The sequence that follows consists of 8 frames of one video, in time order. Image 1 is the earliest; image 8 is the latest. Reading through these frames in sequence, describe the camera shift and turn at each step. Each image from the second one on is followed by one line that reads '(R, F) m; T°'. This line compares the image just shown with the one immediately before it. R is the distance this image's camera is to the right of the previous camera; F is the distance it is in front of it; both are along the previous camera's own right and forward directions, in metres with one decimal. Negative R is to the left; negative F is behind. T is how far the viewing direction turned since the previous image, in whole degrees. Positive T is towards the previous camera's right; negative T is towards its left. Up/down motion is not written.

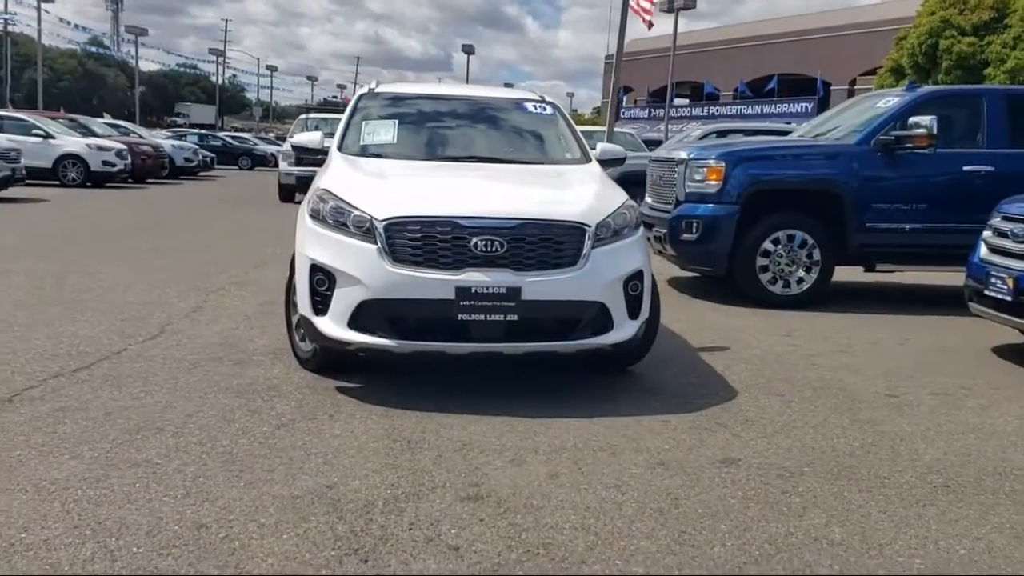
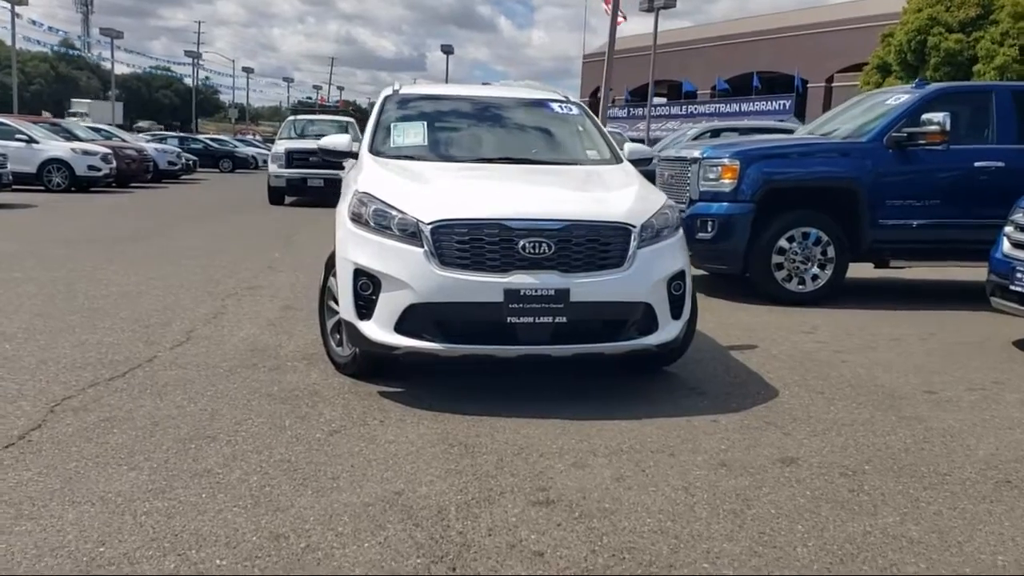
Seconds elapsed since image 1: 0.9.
(-0.4, 0.0) m; +1°
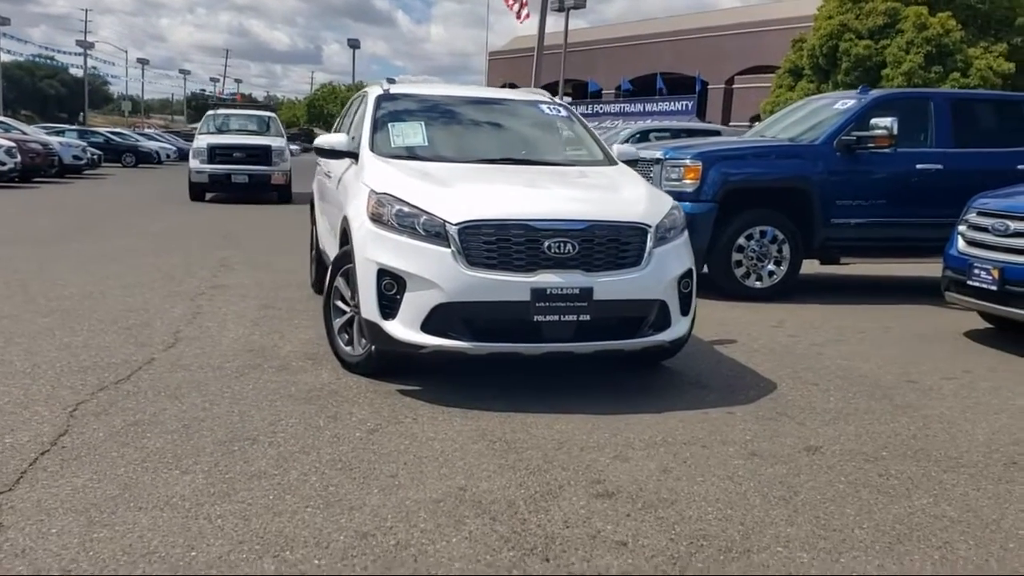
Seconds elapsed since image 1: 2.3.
(-0.7, -0.1) m; +6°
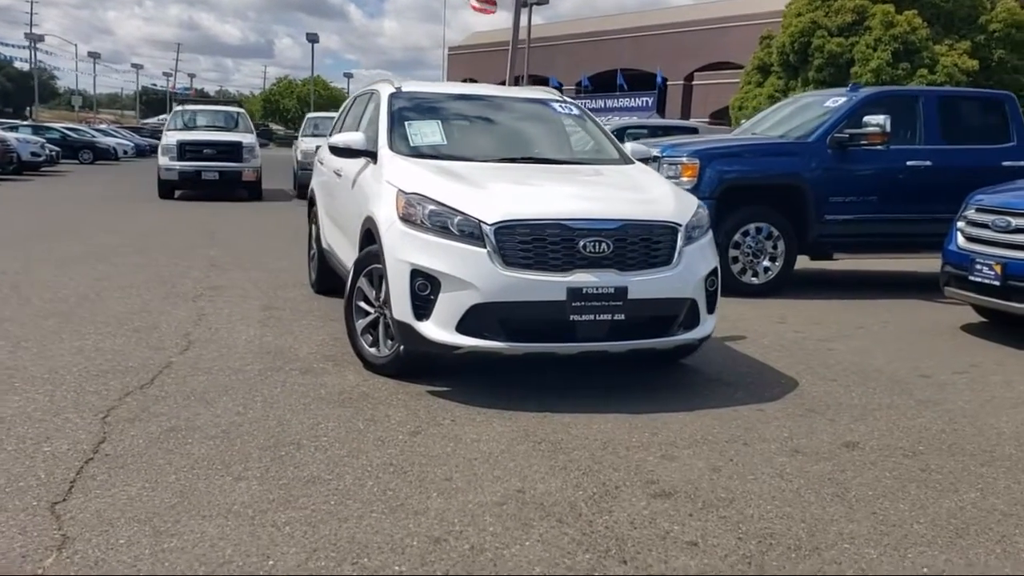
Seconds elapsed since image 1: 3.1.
(-0.5, 0.0) m; +3°
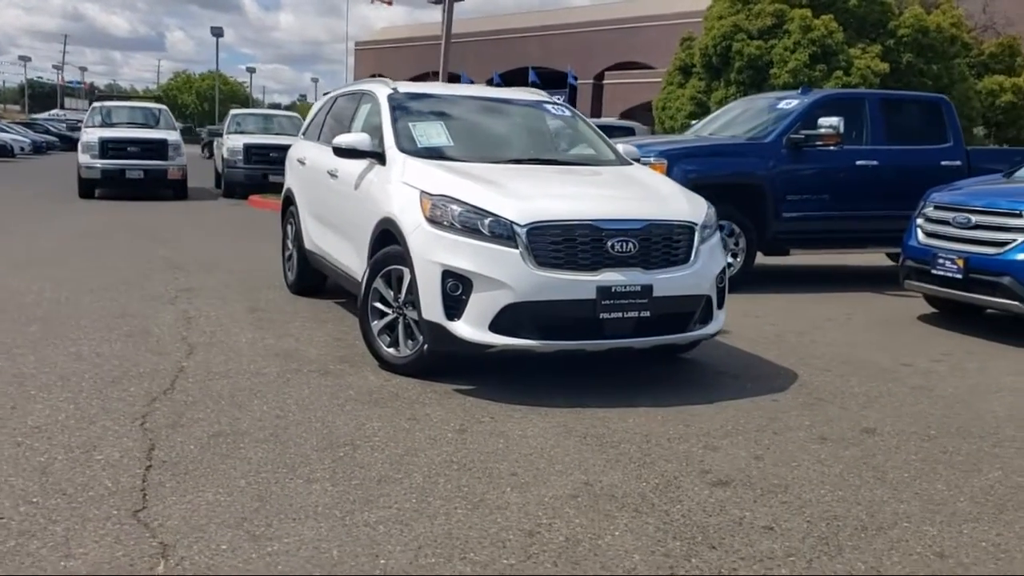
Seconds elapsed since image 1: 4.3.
(-0.8, -0.1) m; +6°
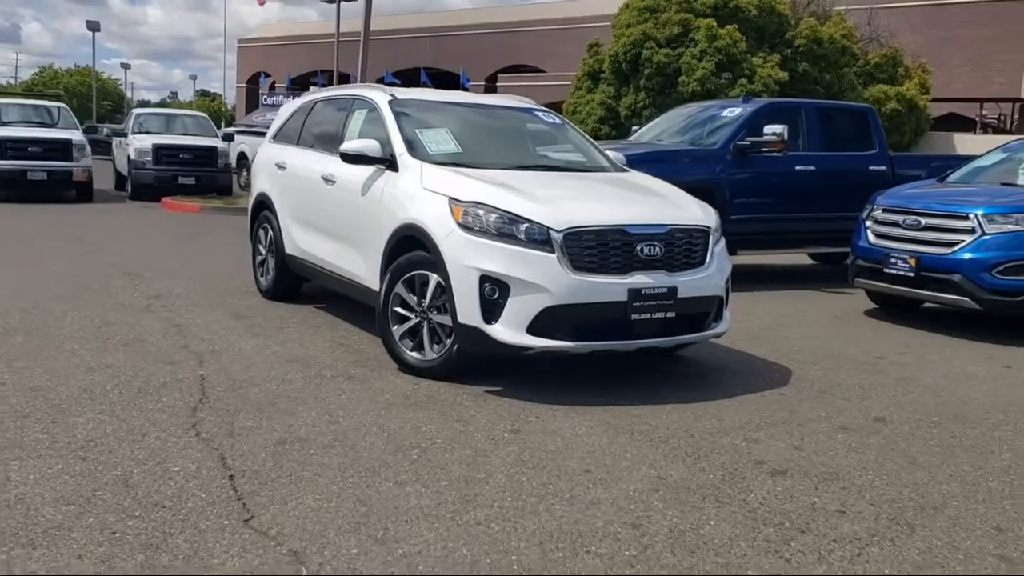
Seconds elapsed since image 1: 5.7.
(-1.0, -0.1) m; +7°
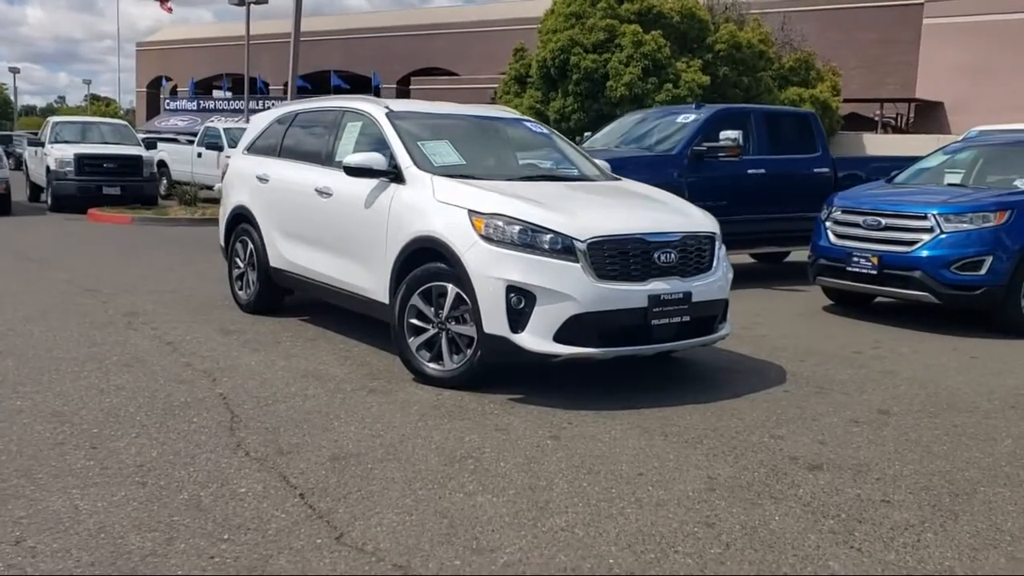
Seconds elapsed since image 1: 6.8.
(-0.8, -0.1) m; +6°
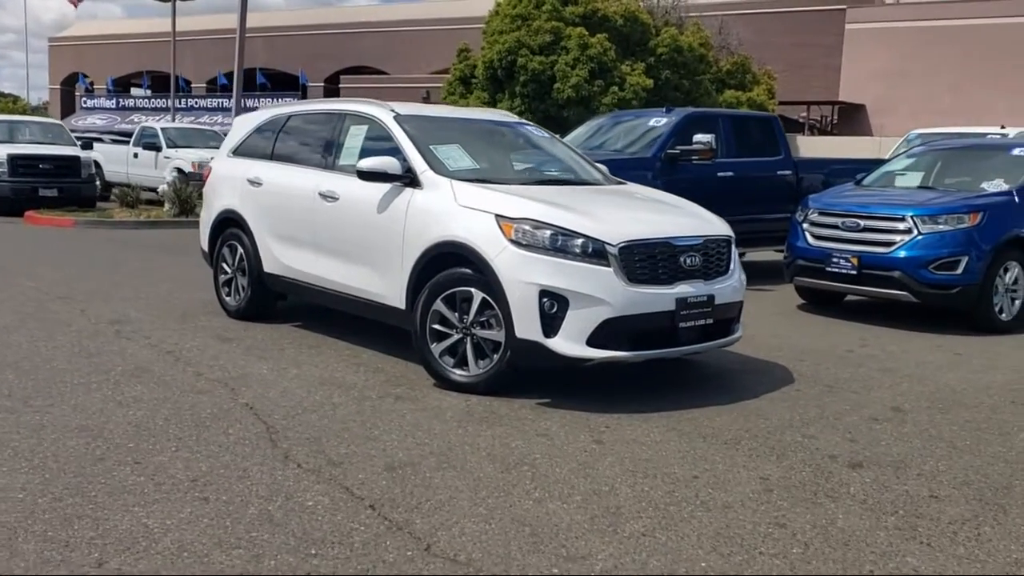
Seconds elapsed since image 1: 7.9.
(-0.7, 0.0) m; +5°
